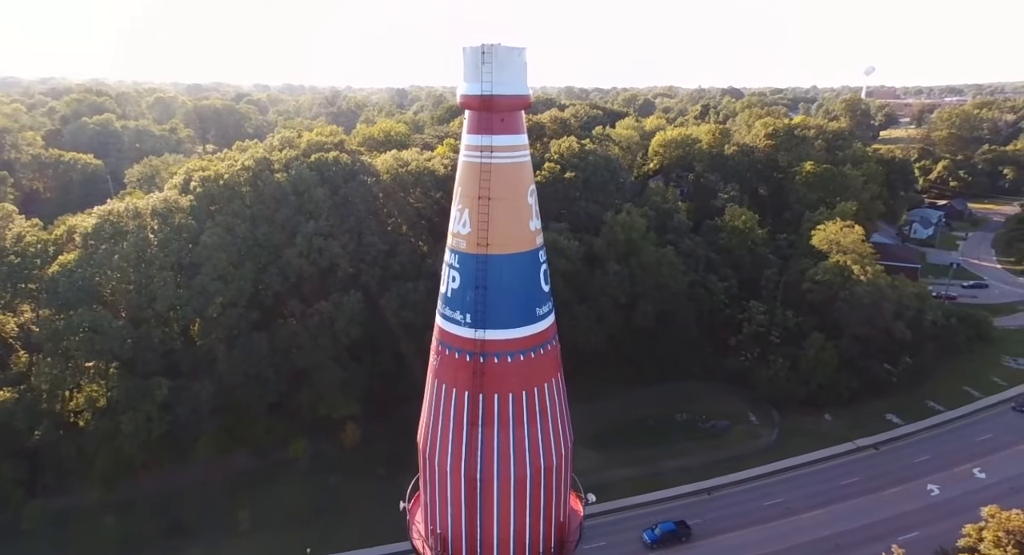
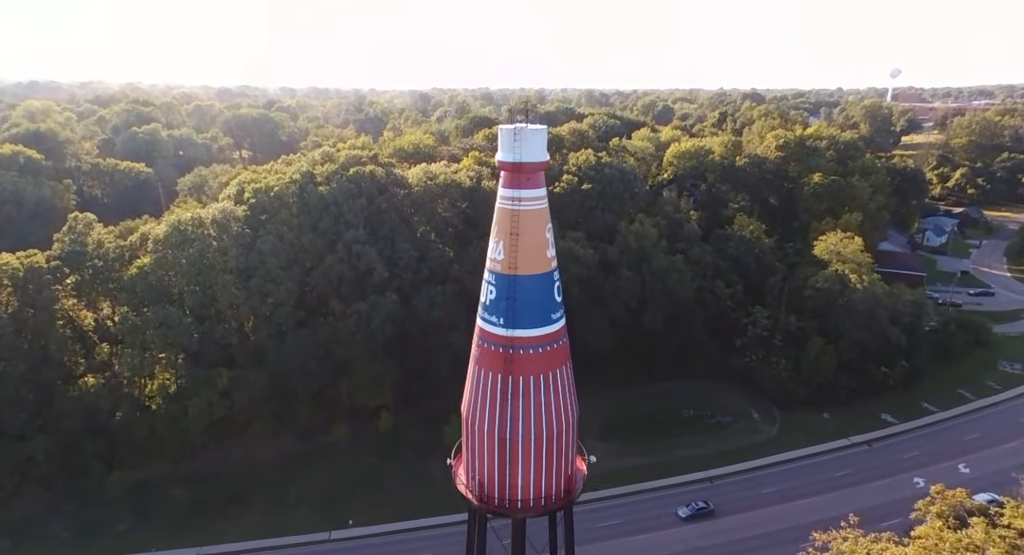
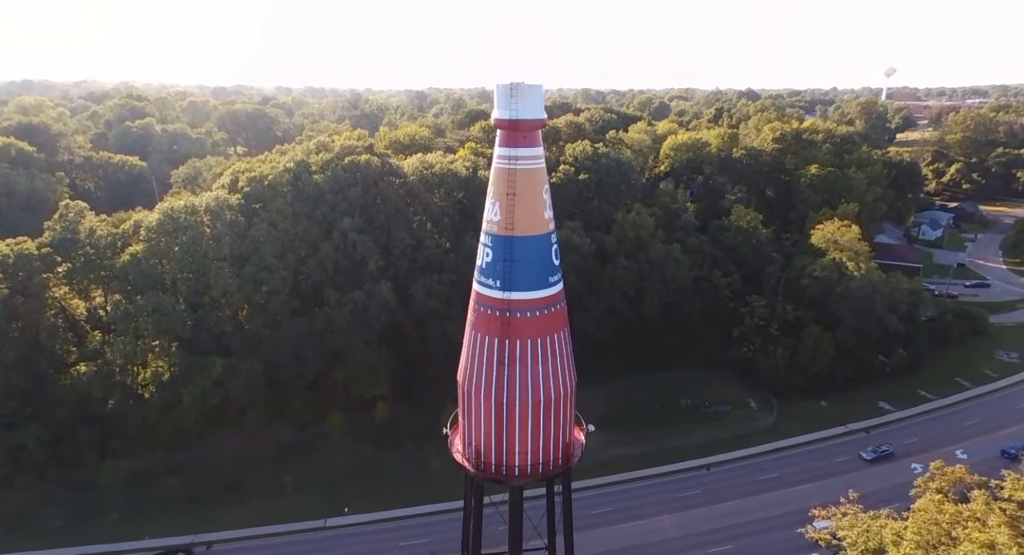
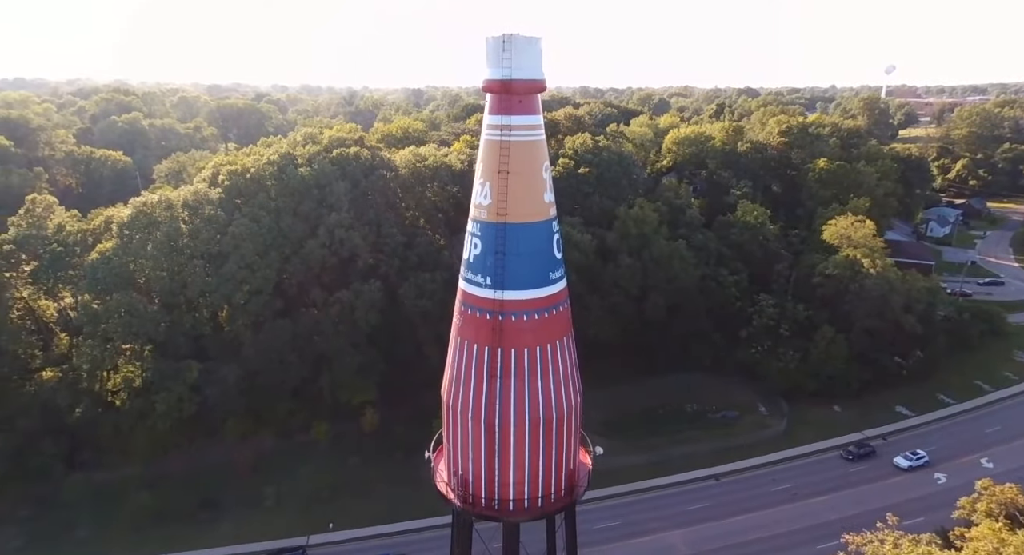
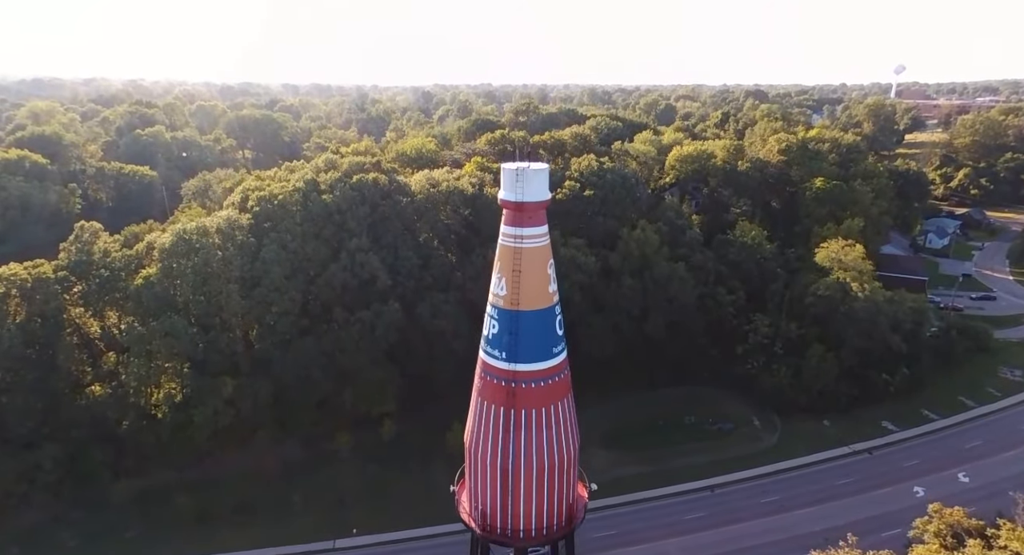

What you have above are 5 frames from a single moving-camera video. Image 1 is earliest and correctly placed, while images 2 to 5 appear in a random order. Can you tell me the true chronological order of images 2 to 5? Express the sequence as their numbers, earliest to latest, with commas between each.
4, 3, 2, 5
